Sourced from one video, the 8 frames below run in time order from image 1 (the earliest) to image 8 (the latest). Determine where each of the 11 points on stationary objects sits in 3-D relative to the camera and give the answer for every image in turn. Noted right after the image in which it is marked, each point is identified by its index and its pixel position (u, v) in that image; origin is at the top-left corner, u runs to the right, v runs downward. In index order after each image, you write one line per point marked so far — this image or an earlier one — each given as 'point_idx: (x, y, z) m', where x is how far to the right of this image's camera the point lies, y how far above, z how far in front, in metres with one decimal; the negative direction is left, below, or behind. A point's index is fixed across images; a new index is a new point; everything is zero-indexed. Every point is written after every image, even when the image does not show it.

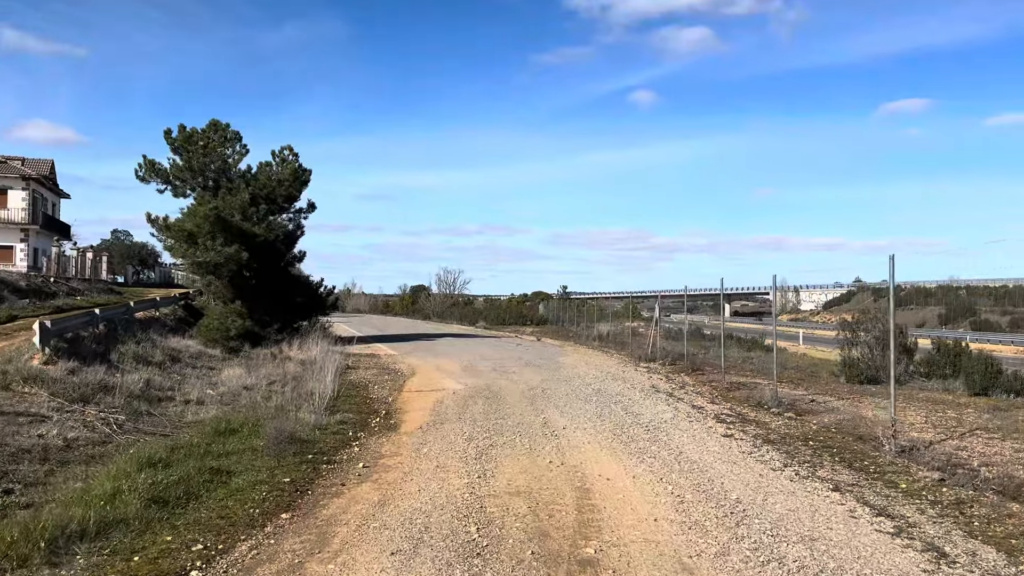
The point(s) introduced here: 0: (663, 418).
0: (+1.7, -1.4, +9.0) m
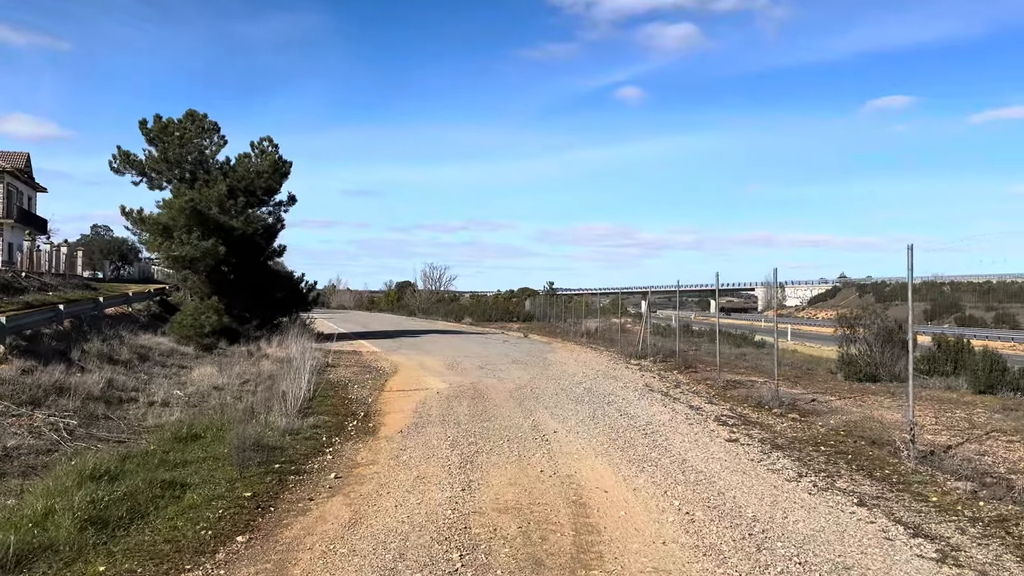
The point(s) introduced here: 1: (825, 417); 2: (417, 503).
0: (+1.5, -1.4, +8.4) m
1: (+3.6, -1.5, +9.4) m
2: (-0.6, -1.4, +5.3) m
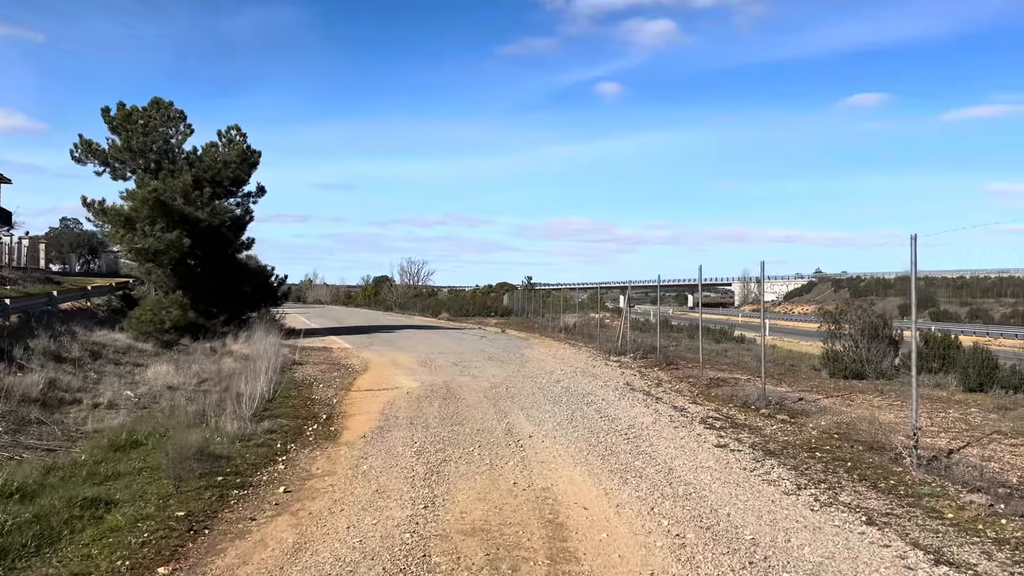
0: (+1.3, -1.3, +7.9) m
1: (+3.3, -1.4, +8.9) m
2: (-0.8, -1.4, +4.7) m
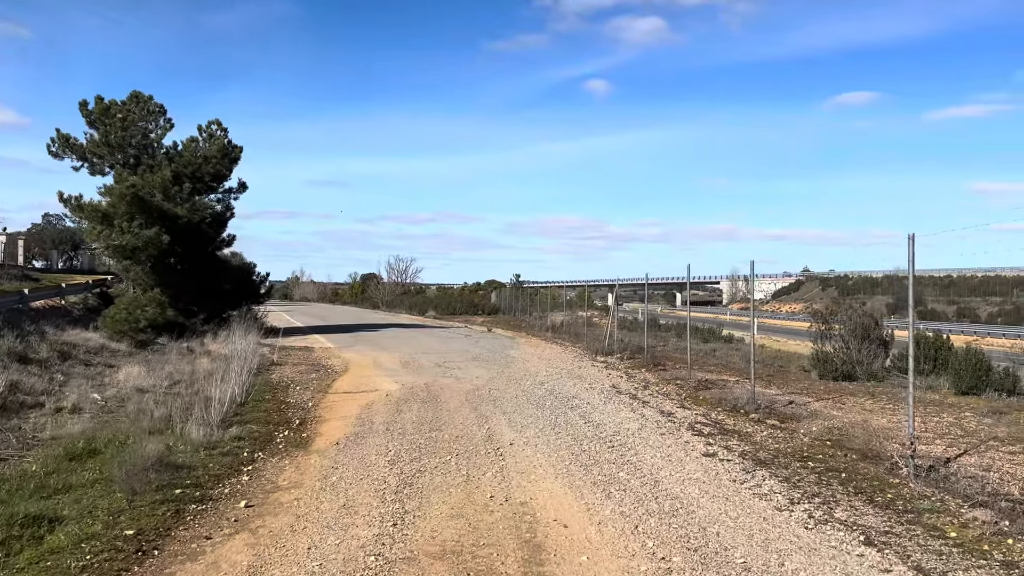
0: (+1.1, -1.3, +7.5) m
1: (+3.1, -1.4, +8.6) m
2: (-0.9, -1.4, +4.4) m
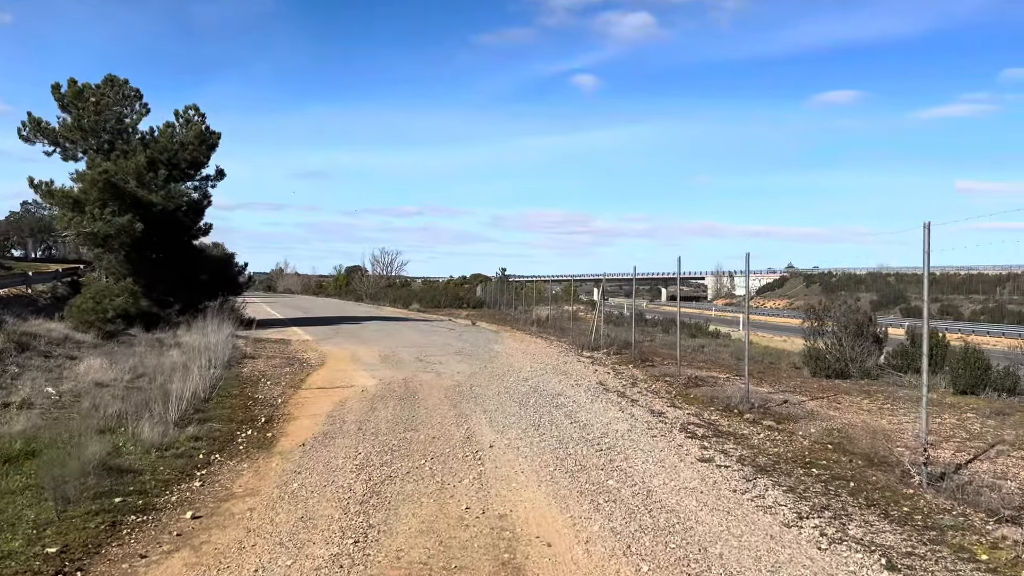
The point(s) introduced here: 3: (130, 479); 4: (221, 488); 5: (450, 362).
0: (+0.9, -1.2, +7.0) m
1: (+2.9, -1.4, +8.2) m
2: (-1.1, -1.3, +3.8) m
3: (-2.6, -1.3, +5.4) m
4: (-1.9, -1.3, +5.4) m
5: (-1.1, -1.3, +13.8) m
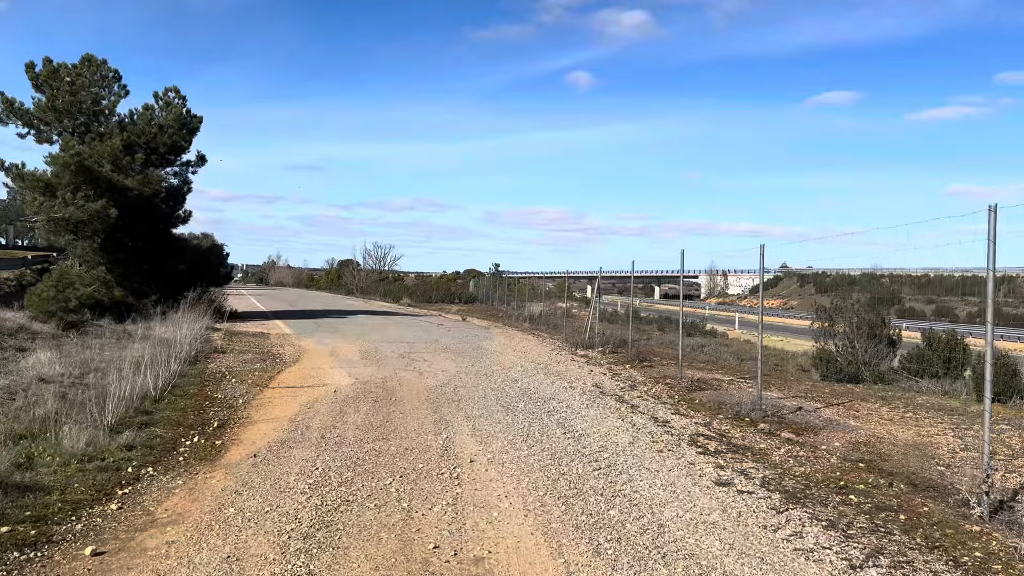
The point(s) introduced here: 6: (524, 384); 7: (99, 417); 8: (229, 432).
0: (+0.8, -1.2, +6.1) m
1: (+2.8, -1.3, +7.3) m
2: (-1.2, -1.2, +2.9) m
3: (-2.7, -1.2, +4.5) m
4: (-2.1, -1.2, +4.5) m
5: (-1.2, -1.1, +12.9) m
6: (+0.1, -1.1, +9.6) m
7: (-3.3, -1.0, +6.5) m
8: (-2.4, -1.2, +6.8) m
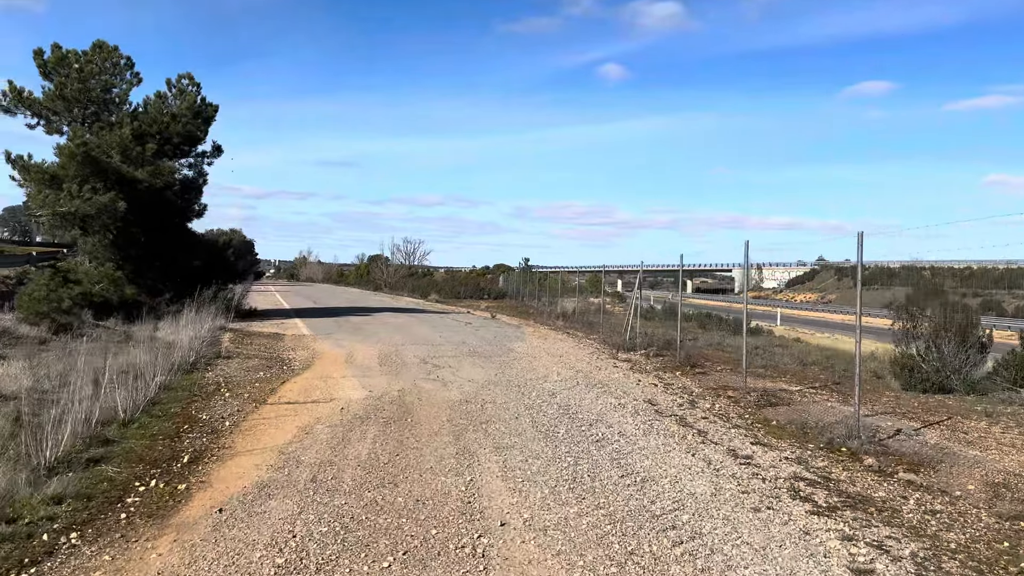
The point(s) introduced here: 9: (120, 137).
0: (+1.1, -1.2, +4.7) m
1: (+3.1, -1.3, +5.7) m
2: (-1.0, -1.3, +1.5) m
3: (-2.5, -1.2, +3.1) m
4: (-1.9, -1.3, +3.1) m
5: (-0.7, -1.1, +11.5) m
6: (+0.5, -1.1, +8.2) m
7: (-3.1, -1.0, +5.2) m
8: (-2.1, -1.2, +5.5) m
9: (-9.4, +3.6, +19.3) m
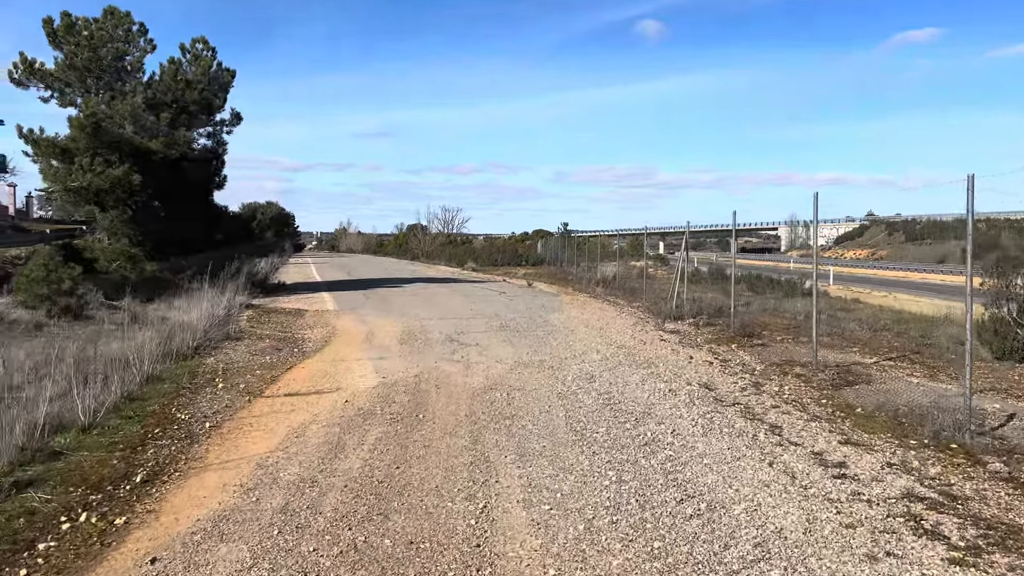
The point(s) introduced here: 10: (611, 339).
0: (+1.2, -1.0, +3.5) m
1: (+3.3, -1.1, +4.4) m
2: (-1.1, -1.3, +0.4) m
3: (-2.4, -1.2, +2.1) m
4: (-1.8, -1.3, +2.1) m
5: (-0.3, -0.7, +10.4) m
6: (+0.8, -0.8, +7.0) m
7: (-2.9, -1.0, +4.2) m
8: (-1.9, -1.1, +4.4) m
9: (-8.7, +4.1, +18.4) m
10: (+1.3, -0.7, +10.6) m
